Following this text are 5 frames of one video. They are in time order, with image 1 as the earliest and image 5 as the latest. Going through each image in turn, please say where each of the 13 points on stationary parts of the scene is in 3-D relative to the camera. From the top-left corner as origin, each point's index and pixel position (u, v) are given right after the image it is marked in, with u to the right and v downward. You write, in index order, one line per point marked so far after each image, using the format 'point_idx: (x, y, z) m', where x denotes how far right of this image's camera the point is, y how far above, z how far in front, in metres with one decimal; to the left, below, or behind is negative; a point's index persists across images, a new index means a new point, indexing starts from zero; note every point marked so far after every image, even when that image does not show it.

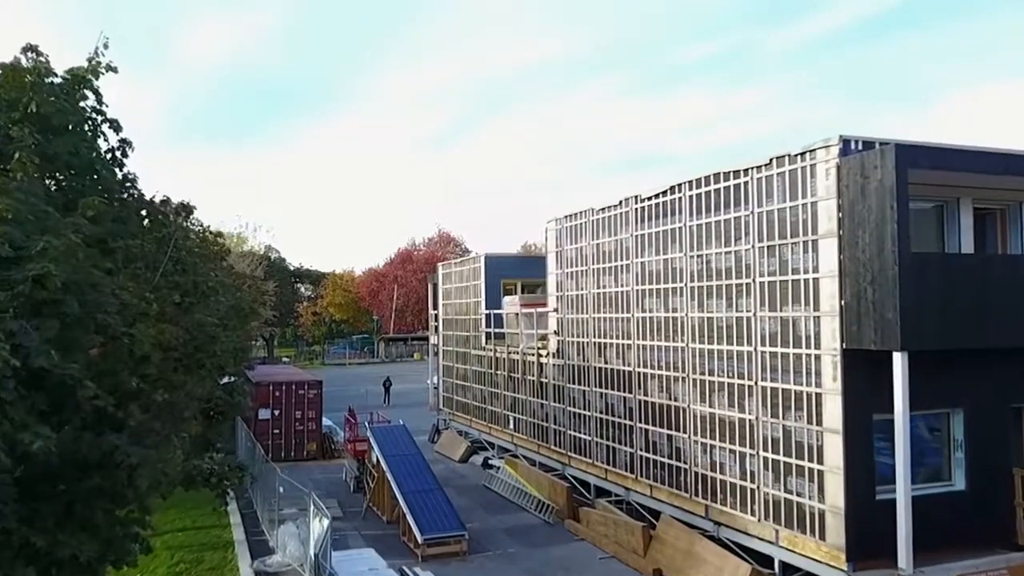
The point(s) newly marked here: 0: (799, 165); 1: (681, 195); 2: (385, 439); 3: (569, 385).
0: (+2.0, +0.8, +10.8) m
1: (+1.4, +0.8, +13.4) m
2: (-1.5, -1.8, +18.3) m
3: (+0.6, -1.1, +17.3) m
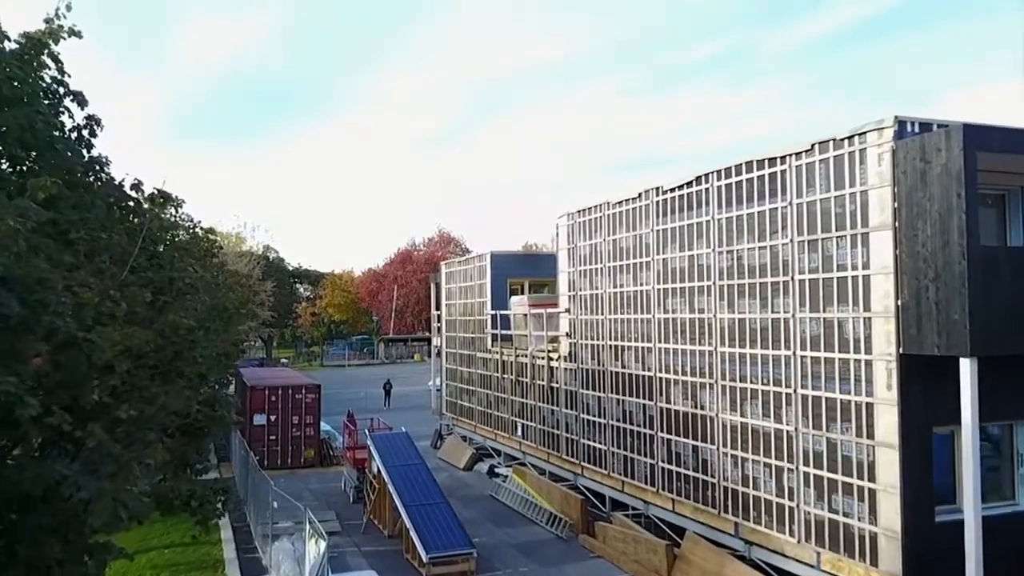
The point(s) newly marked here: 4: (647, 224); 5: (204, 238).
0: (+2.1, +0.8, +9.7) m
1: (+1.5, +0.8, +12.3) m
2: (-1.4, -1.7, +17.2) m
3: (+0.7, -1.1, +16.3) m
4: (+1.2, +0.6, +13.9) m
5: (-3.3, +0.5, +17.0) m
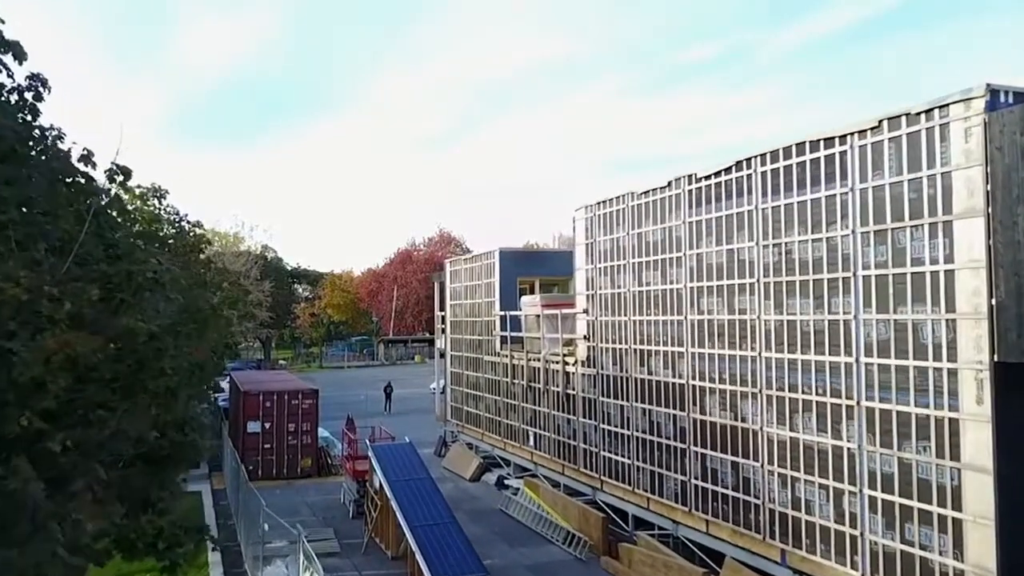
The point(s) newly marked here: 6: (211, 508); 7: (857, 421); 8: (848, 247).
0: (+2.2, +0.9, +8.4) m
1: (+1.7, +0.8, +11.0) m
2: (-1.2, -1.7, +15.9) m
3: (+0.9, -1.1, +14.9) m
4: (+1.4, +0.6, +12.6) m
5: (-3.1, +0.5, +15.7) m
6: (-3.4, -2.5, +17.7) m
7: (+2.0, -0.8, +9.3) m
8: (+2.0, +0.2, +9.4) m
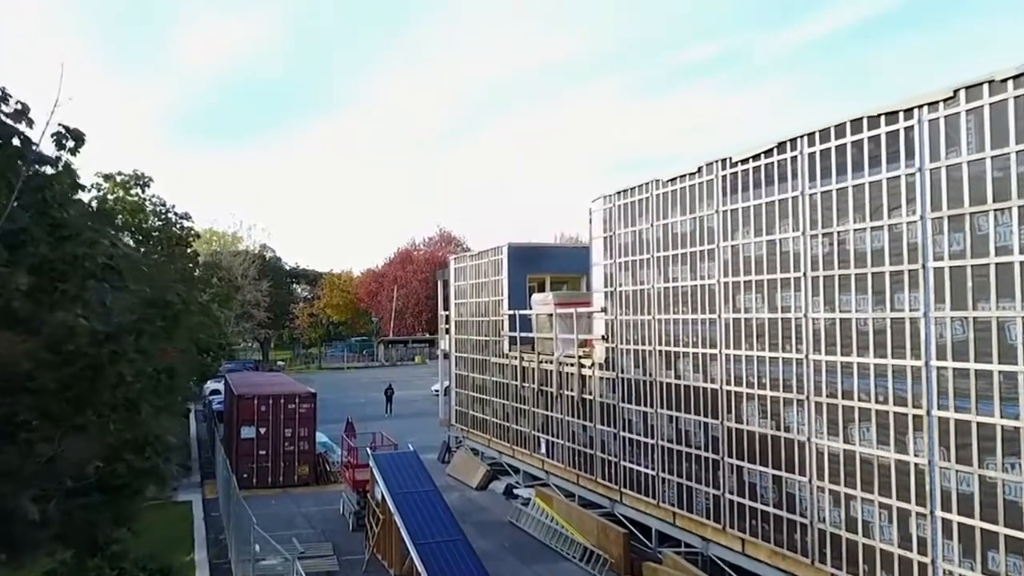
0: (+2.3, +0.9, +7.3) m
1: (+1.8, +0.8, +9.9) m
2: (-1.1, -1.7, +14.8) m
3: (+1.0, -1.0, +13.8) m
4: (+1.5, +0.6, +11.5) m
5: (-3.0, +0.5, +14.5) m
6: (-3.3, -2.4, +16.6) m
7: (+2.2, -0.8, +8.2) m
8: (+2.1, +0.3, +8.3) m
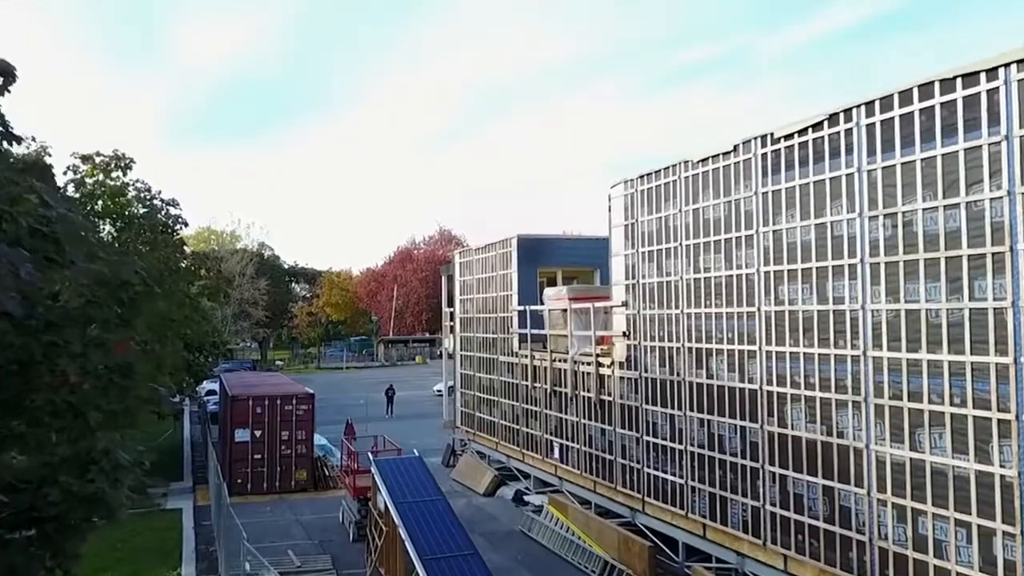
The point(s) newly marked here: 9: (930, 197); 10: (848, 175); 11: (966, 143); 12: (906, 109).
0: (+2.4, +1.0, +6.2) m
1: (+1.9, +0.9, +8.8) m
2: (-1.0, -1.6, +13.7) m
3: (+1.1, -1.0, +12.7) m
4: (+1.6, +0.7, +10.4) m
5: (-2.9, +0.6, +13.4) m
6: (-3.2, -2.4, +15.5) m
7: (+2.3, -0.7, +7.1) m
8: (+2.3, +0.3, +7.2) m
9: (+2.1, +0.5, +7.9) m
10: (+1.9, +0.6, +8.9) m
11: (+2.2, +0.7, +7.5) m
12: (+2.1, +0.9, +8.2) m
